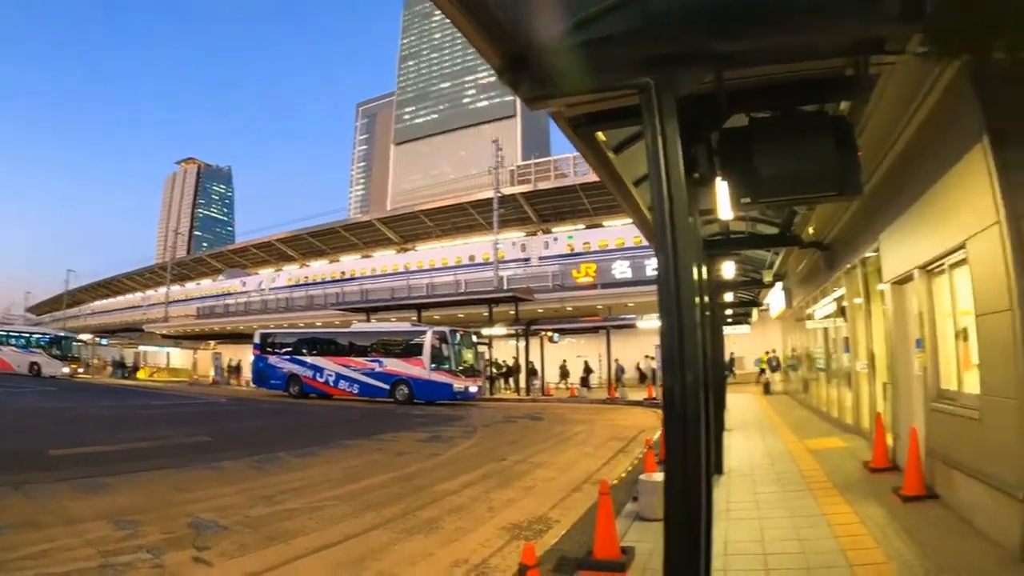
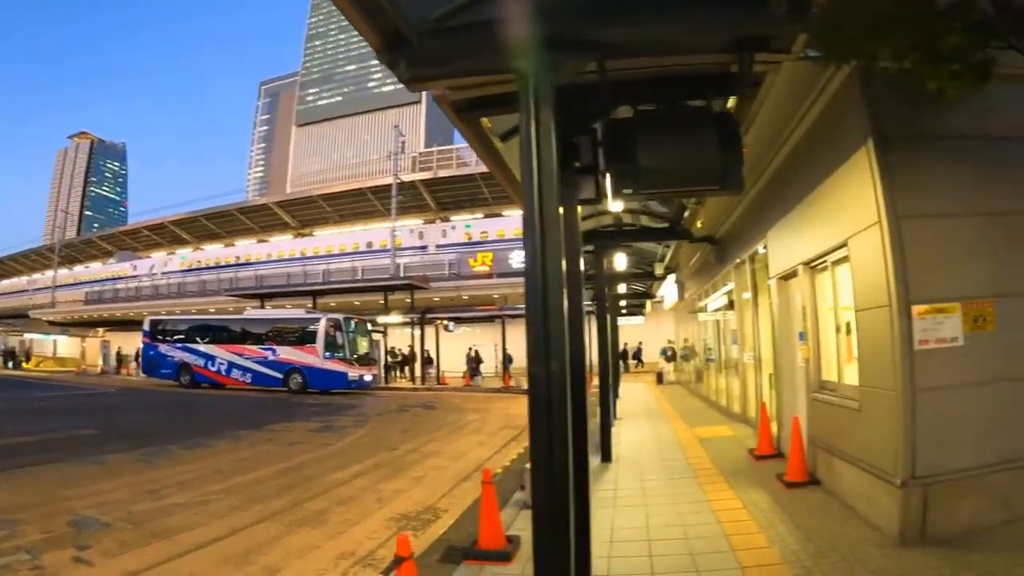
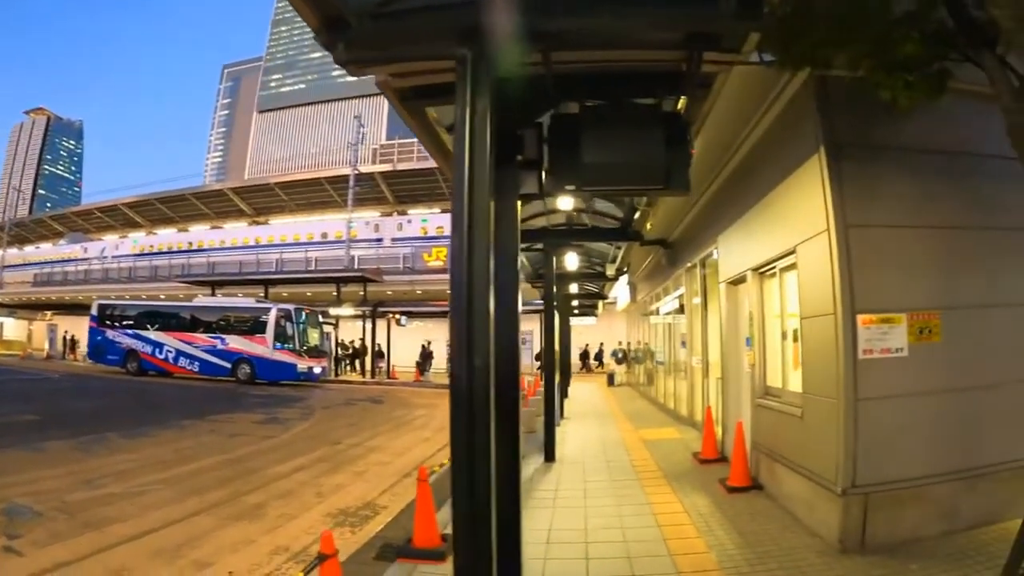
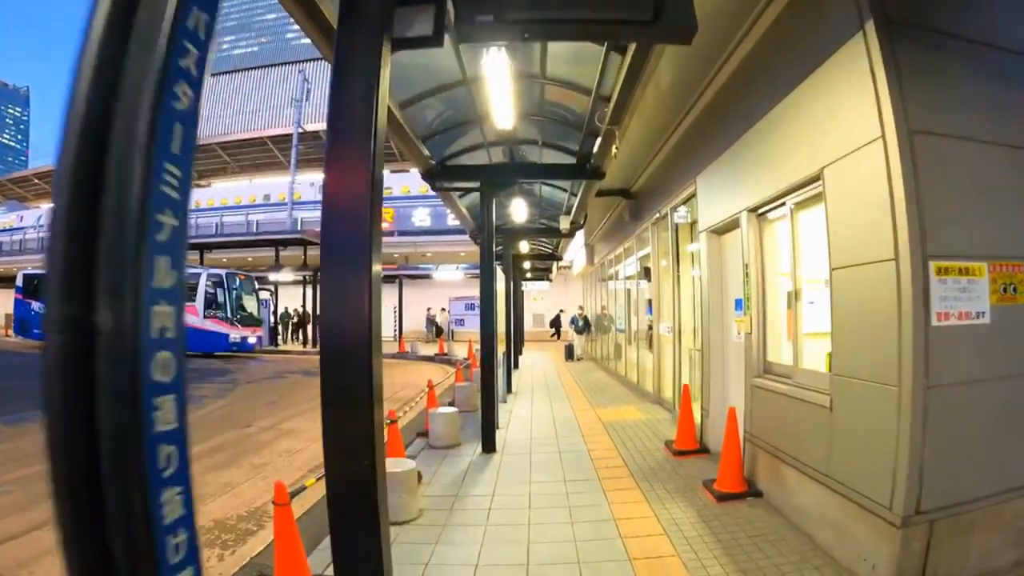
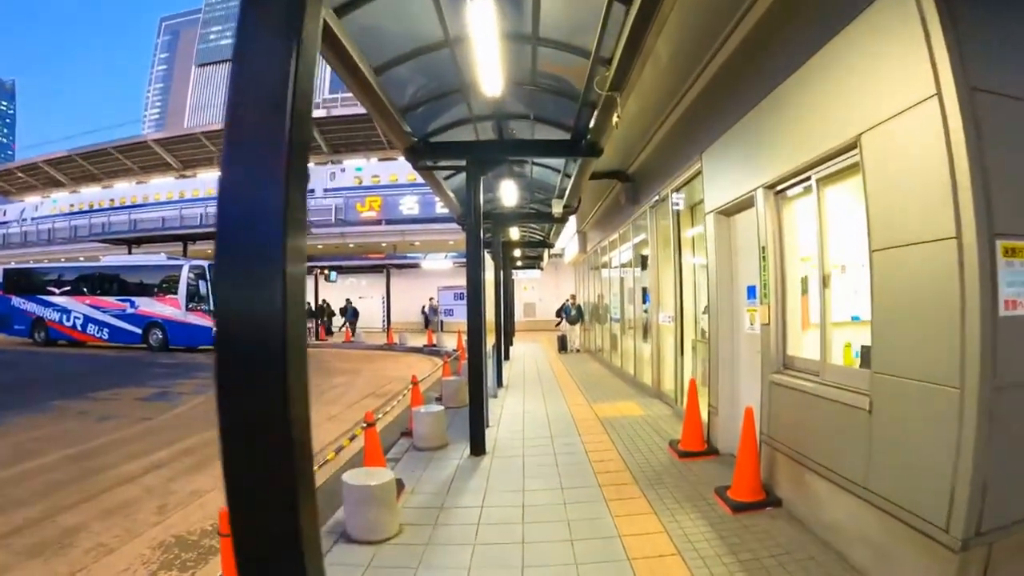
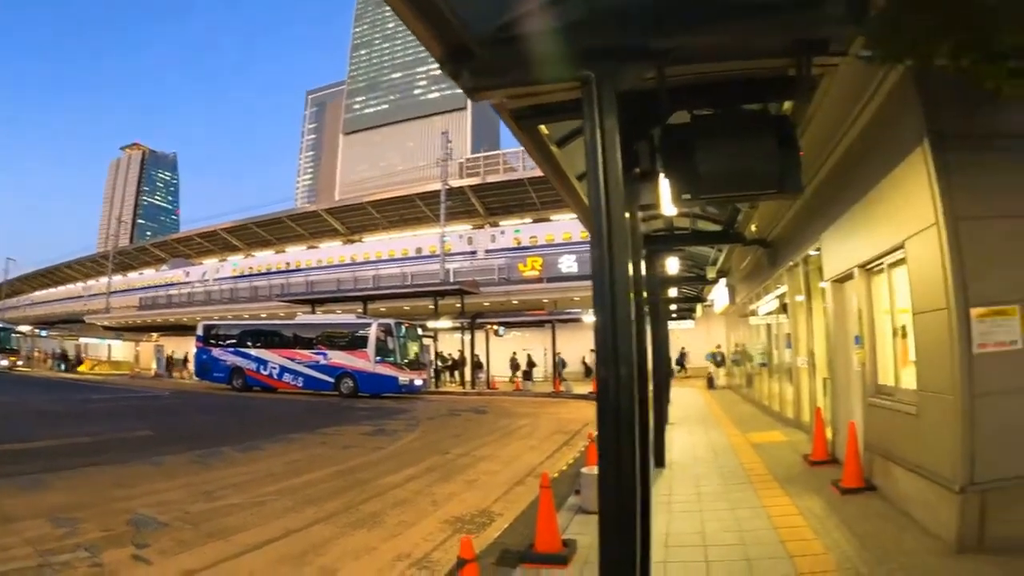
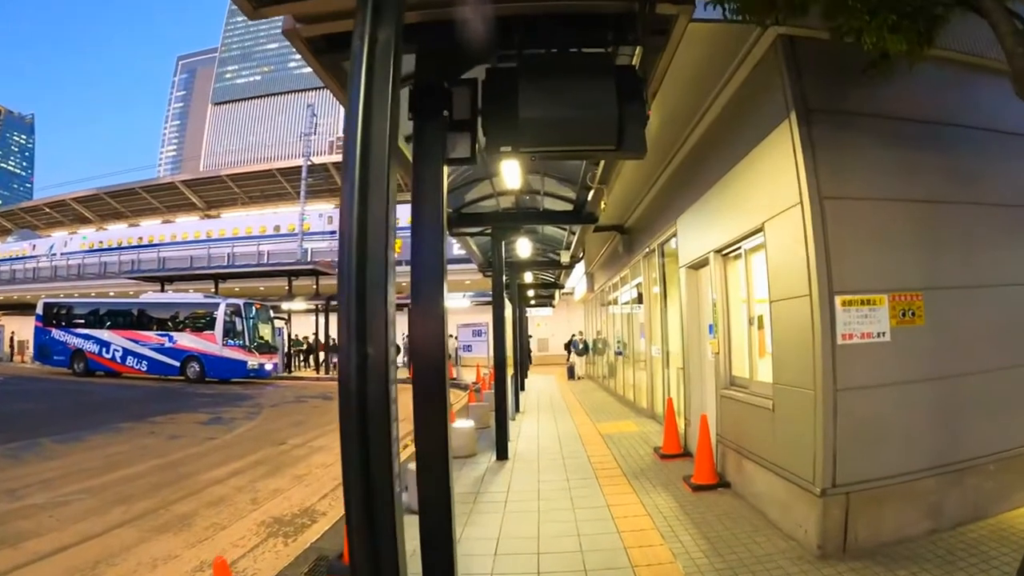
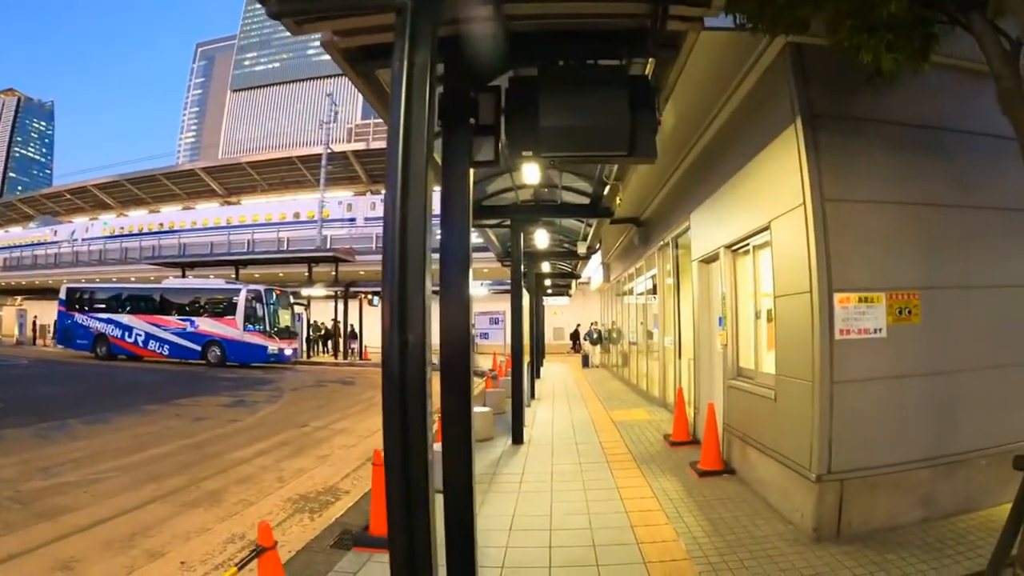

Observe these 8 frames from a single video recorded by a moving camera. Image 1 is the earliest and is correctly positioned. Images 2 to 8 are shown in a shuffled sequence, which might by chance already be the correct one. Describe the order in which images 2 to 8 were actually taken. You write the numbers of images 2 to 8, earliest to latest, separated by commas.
6, 2, 3, 8, 7, 4, 5
